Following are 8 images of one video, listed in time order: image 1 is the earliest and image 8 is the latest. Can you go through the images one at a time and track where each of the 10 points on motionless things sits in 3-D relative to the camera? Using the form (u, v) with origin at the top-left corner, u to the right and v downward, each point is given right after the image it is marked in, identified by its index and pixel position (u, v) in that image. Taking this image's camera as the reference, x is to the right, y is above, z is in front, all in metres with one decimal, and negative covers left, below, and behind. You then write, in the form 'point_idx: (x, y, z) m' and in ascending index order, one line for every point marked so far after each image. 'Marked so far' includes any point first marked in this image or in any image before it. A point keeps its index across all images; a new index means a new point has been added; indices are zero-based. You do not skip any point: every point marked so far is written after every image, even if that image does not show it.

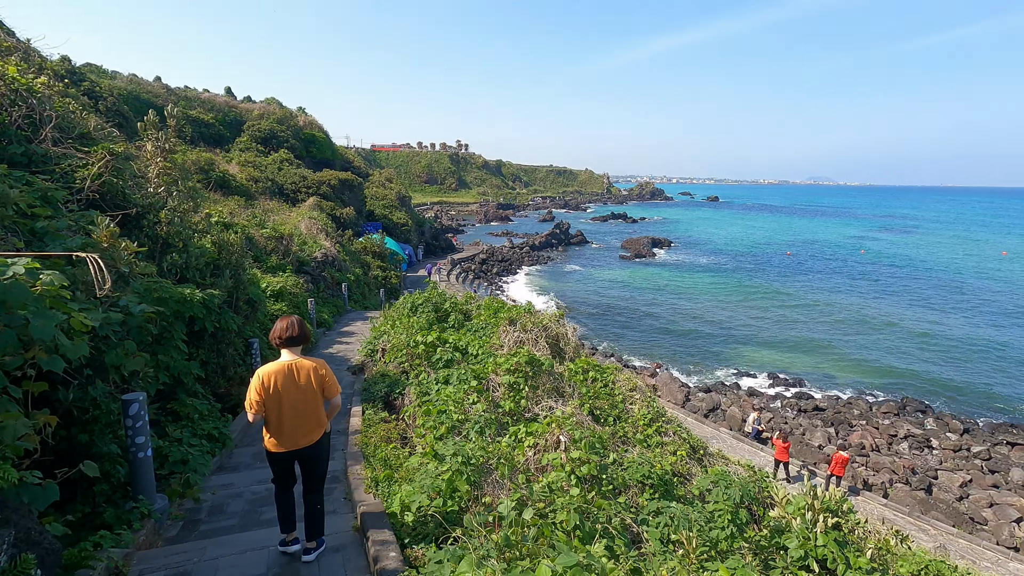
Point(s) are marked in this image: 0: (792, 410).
0: (+11.1, -4.8, +18.9) m
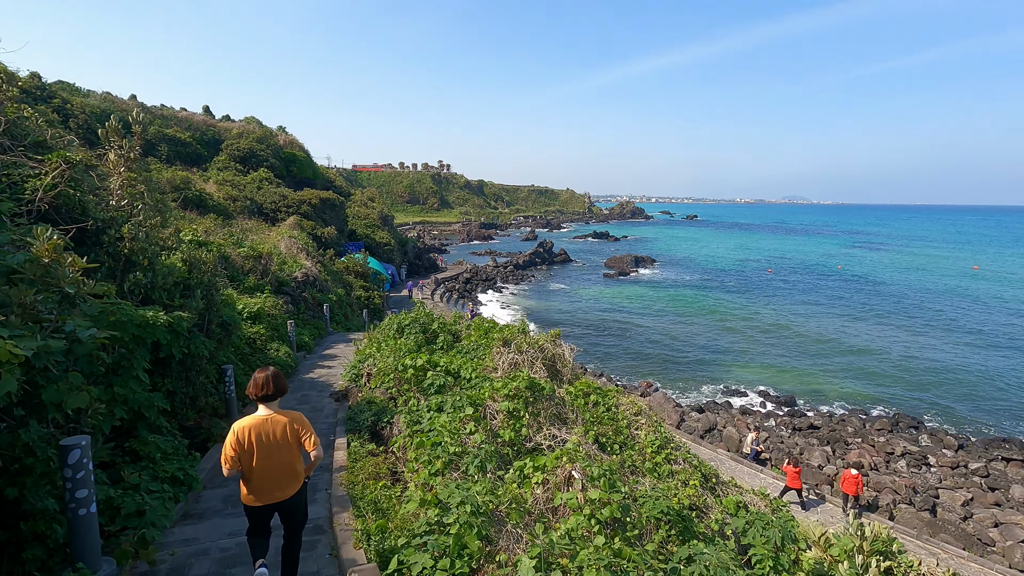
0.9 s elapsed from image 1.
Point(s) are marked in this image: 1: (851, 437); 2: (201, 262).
0: (+10.7, -5.5, +18.6) m
1: (+12.6, -5.5, +17.7) m
2: (-4.4, +0.4, +6.9) m
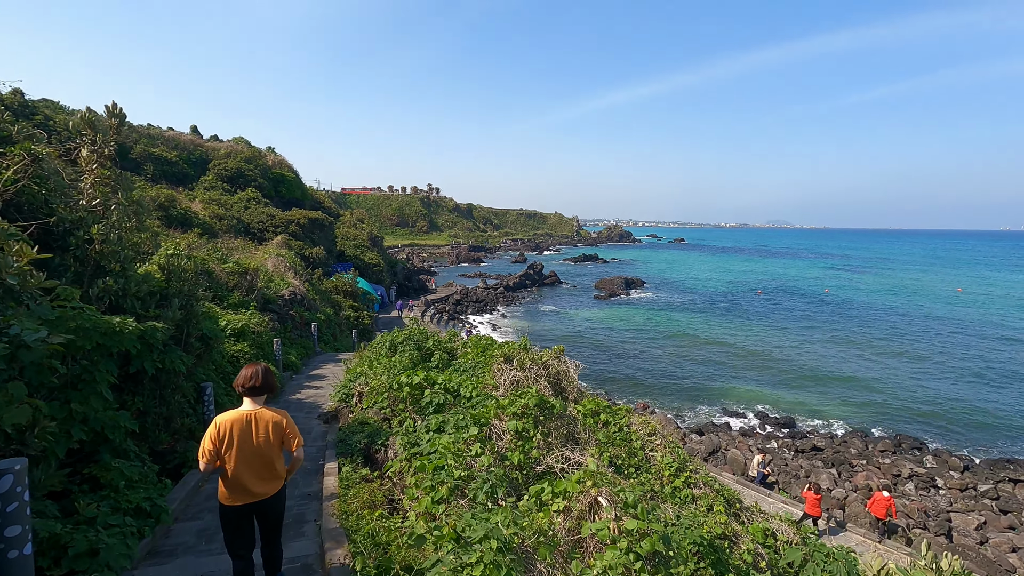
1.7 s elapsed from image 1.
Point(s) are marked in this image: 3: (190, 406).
0: (+10.5, -6.2, +18.1) m
1: (+12.4, -6.2, +17.2) m
2: (-4.3, +0.3, +6.3) m
3: (-4.4, -1.7, +6.6) m
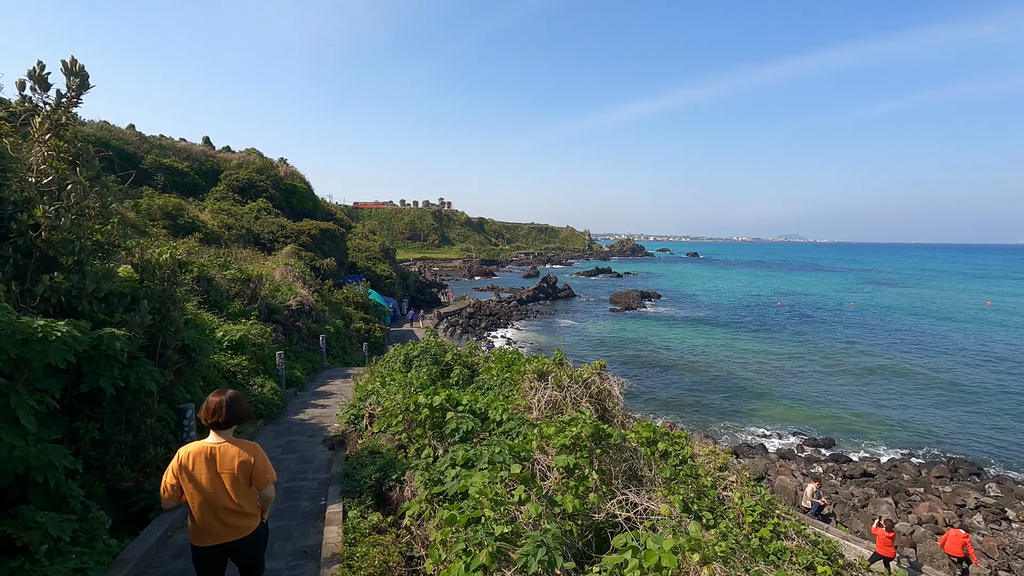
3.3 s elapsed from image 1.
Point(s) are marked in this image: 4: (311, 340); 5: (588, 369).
0: (+11.2, -6.5, +16.6) m
1: (+13.1, -6.5, +15.6) m
2: (-3.9, +0.2, +5.3) m
3: (-4.0, -1.7, +5.5) m
4: (-6.1, -1.6, +14.6) m
5: (+1.2, -1.3, +7.5) m
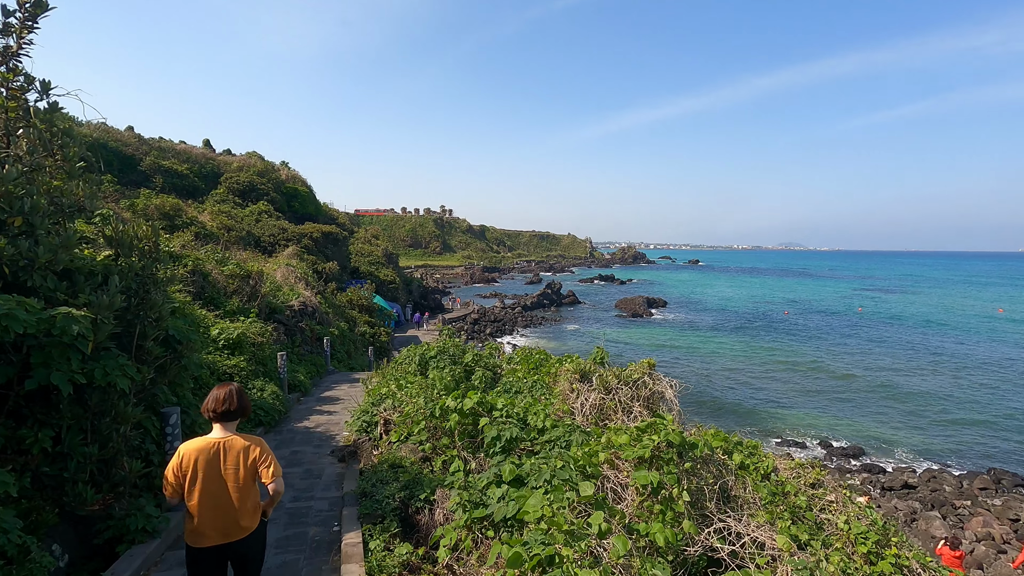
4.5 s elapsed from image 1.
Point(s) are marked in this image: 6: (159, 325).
0: (+11.8, -6.5, +15.5) m
1: (+13.6, -6.5, +14.6) m
2: (-3.4, +0.5, +4.4) m
3: (-3.4, -1.5, +4.5) m
4: (-5.6, -1.6, +13.6) m
5: (+1.7, -1.1, +6.5) m
6: (-3.2, -0.3, +4.3) m
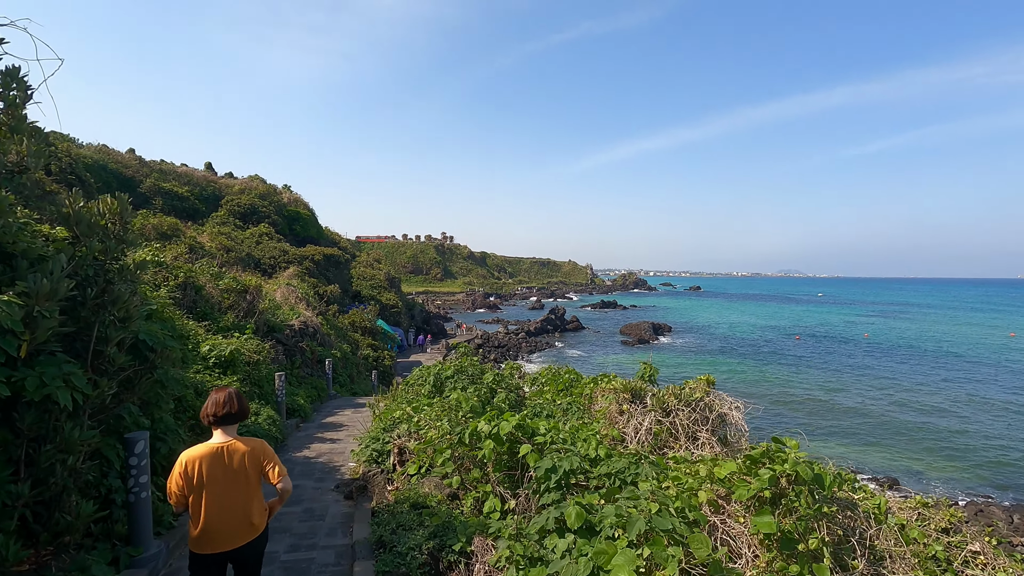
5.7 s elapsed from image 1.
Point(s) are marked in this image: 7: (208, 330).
0: (+12.2, -7.0, +14.2) m
1: (+14.1, -6.9, +13.3) m
2: (-2.9, +0.5, +3.5) m
3: (-3.0, -1.4, +3.6) m
4: (-5.2, -2.0, +12.6) m
5: (+2.2, -1.2, +5.6) m
6: (-2.8, -0.3, +3.4) m
7: (-5.4, -0.8, +8.5) m
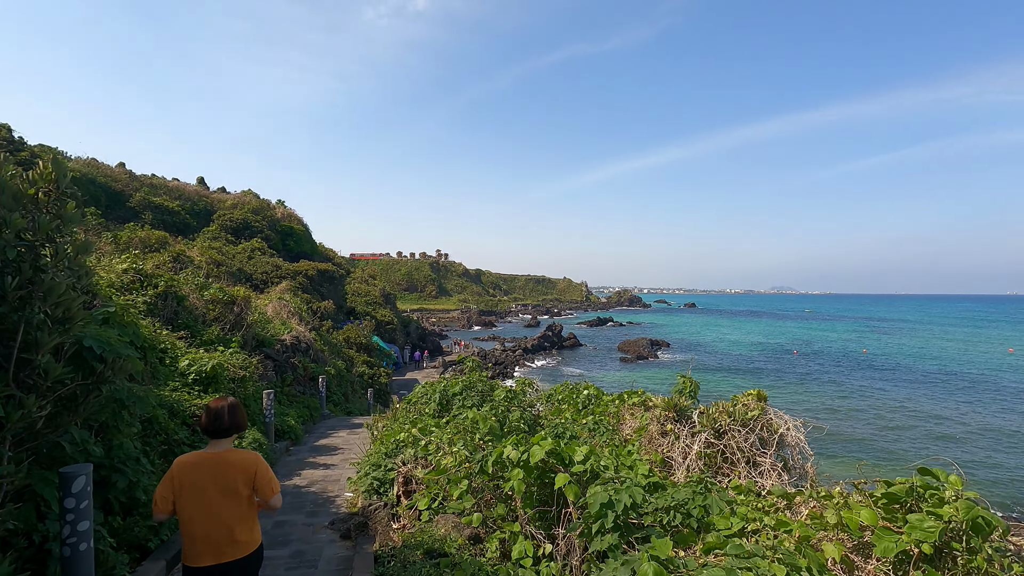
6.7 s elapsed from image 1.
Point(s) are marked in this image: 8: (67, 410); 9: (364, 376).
0: (+12.4, -7.3, +13.4) m
1: (+14.3, -7.2, +12.5) m
2: (-2.7, +0.6, +2.8) m
3: (-2.7, -1.4, +2.8) m
4: (-5.0, -2.3, +11.8) m
5: (+2.4, -1.2, +4.9) m
6: (-2.5, -0.2, +2.7) m
7: (-5.2, -0.9, +7.7) m
8: (-2.7, -0.7, +2.8) m
9: (-5.6, -3.3, +18.1) m
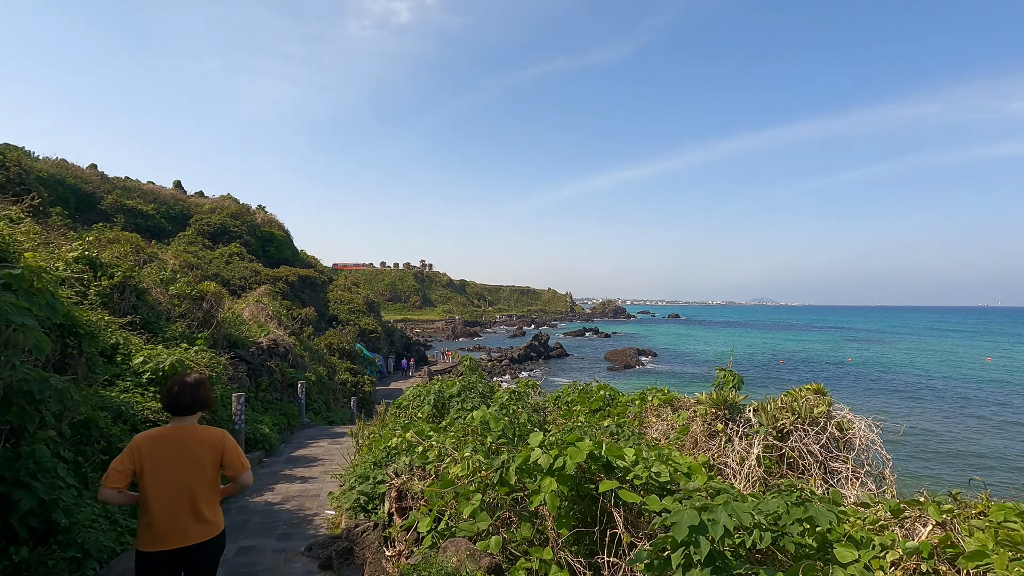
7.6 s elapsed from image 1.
0: (+12.2, -7.3, +12.9) m
1: (+14.1, -7.2, +12.0) m
2: (-2.4, +0.8, +1.9) m
3: (-2.5, -1.1, +1.9) m
4: (-5.1, -2.3, +10.8) m
5: (+2.5, -1.0, +4.2) m
6: (-2.3, +0.1, +1.8) m
7: (-5.2, -0.8, +6.8) m
8: (-2.5, -0.4, +2.0) m
9: (-5.9, -3.4, +17.0) m
